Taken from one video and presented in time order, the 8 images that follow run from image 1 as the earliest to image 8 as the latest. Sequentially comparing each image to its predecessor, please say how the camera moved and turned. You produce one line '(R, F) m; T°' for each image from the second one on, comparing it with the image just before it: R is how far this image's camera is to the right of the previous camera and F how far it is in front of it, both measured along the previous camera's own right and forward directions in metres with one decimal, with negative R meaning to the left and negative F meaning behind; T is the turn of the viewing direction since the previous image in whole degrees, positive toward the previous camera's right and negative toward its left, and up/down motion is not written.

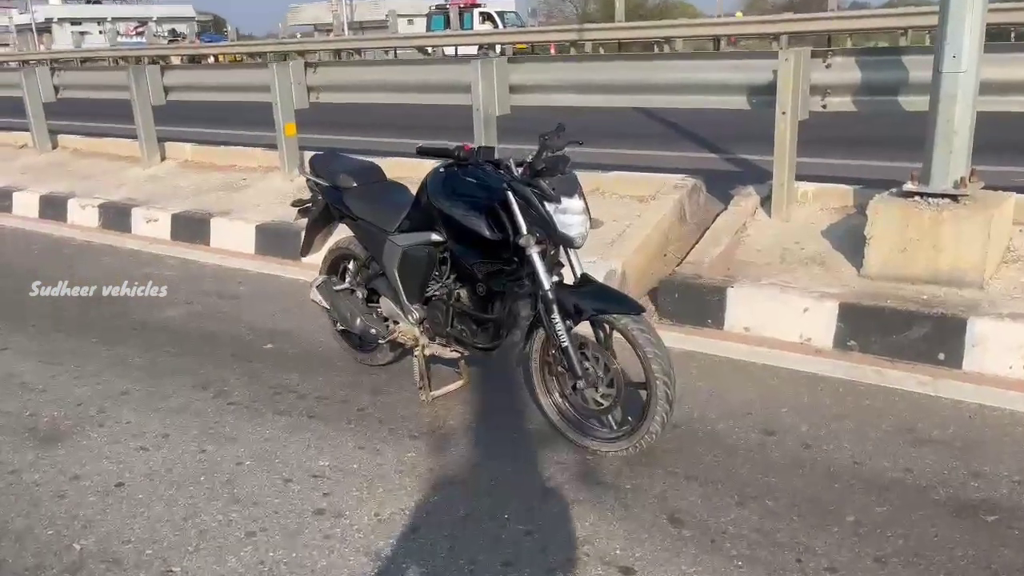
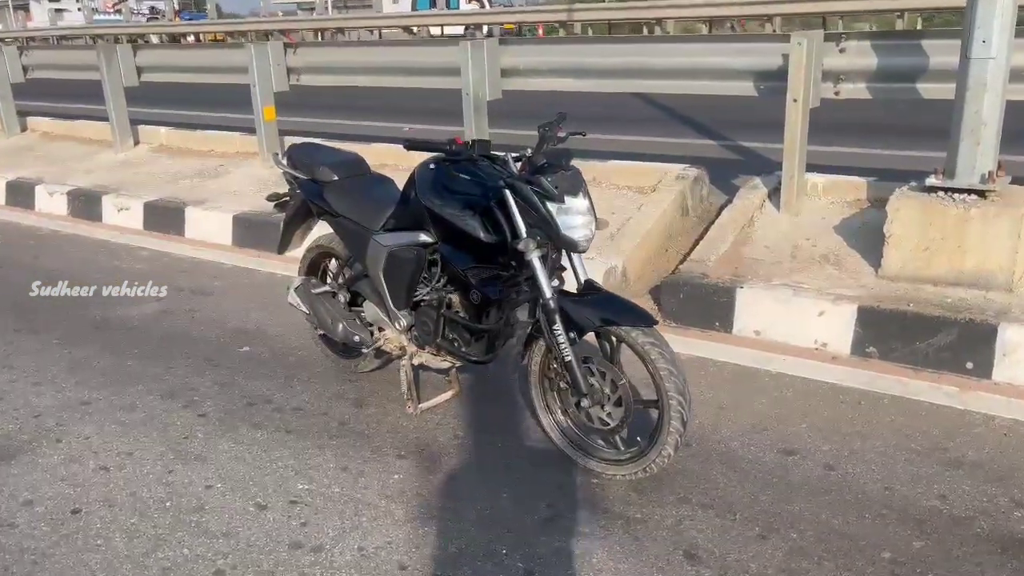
(0.0, +0.4) m; +1°
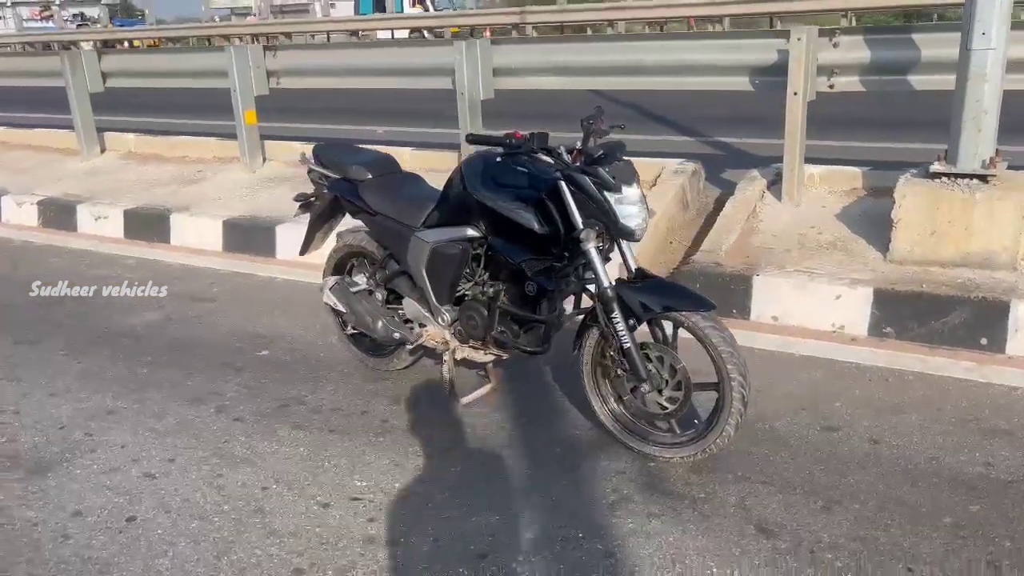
(-0.5, 0.0) m; +4°
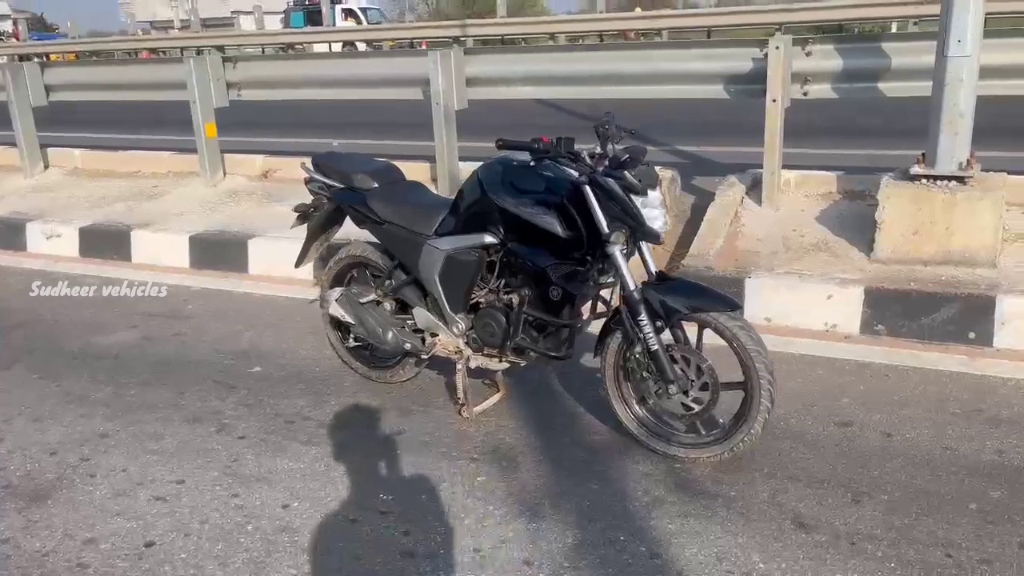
(-0.4, 0.0) m; +5°
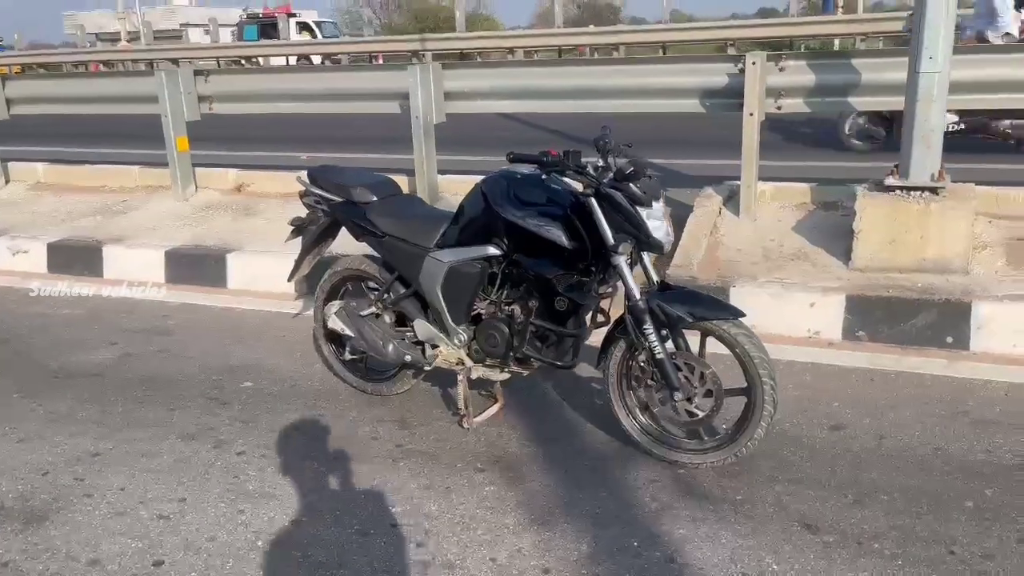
(-0.2, 0.0) m; +3°
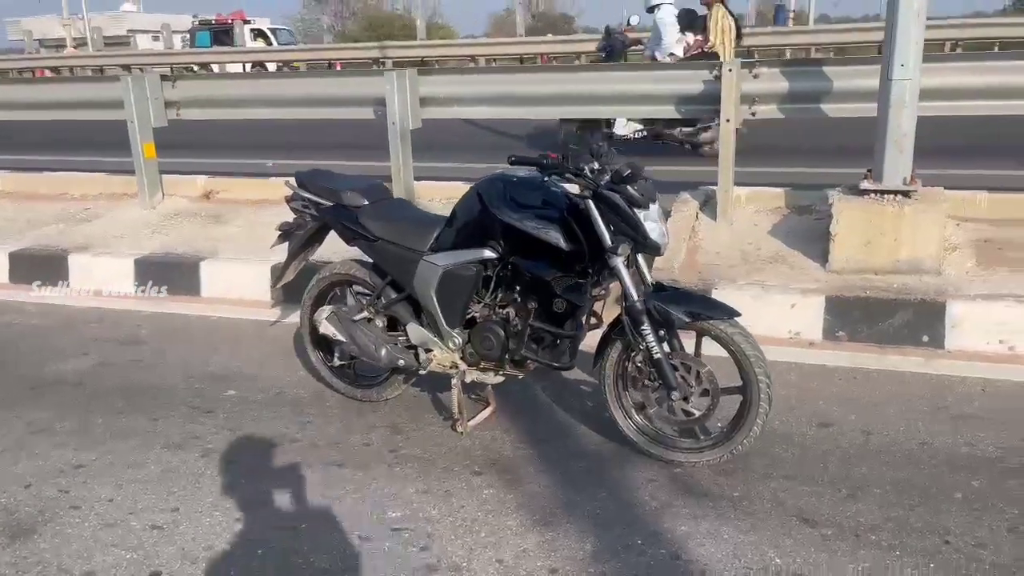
(-0.2, 0.0) m; +3°
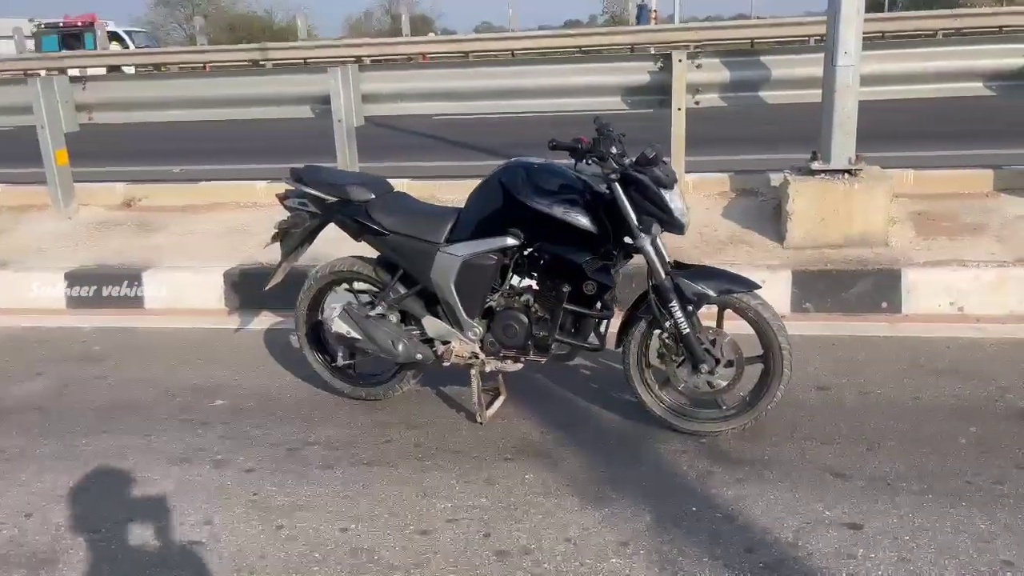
(-0.7, 0.0) m; +9°
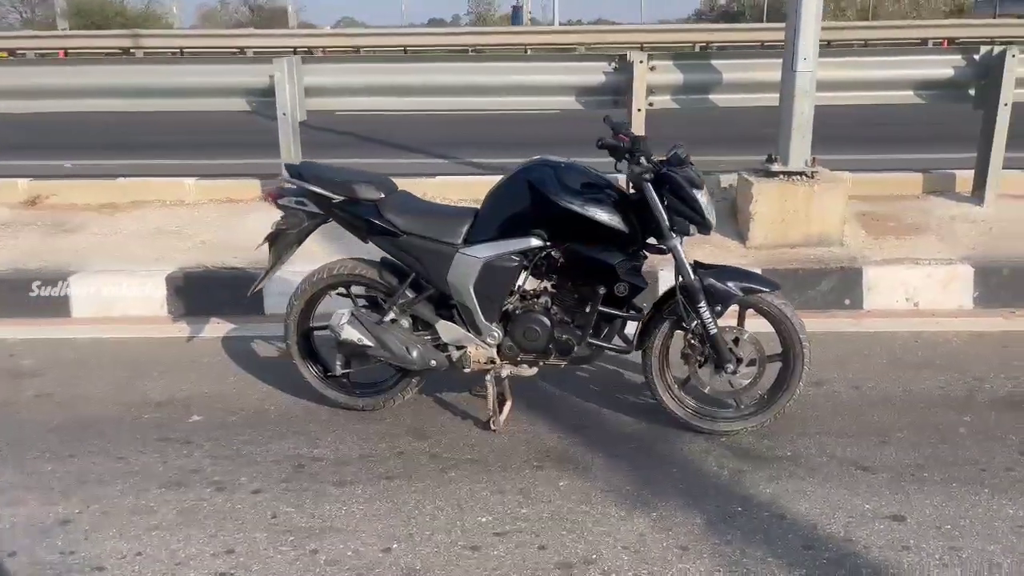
(-0.7, +0.2) m; +9°
